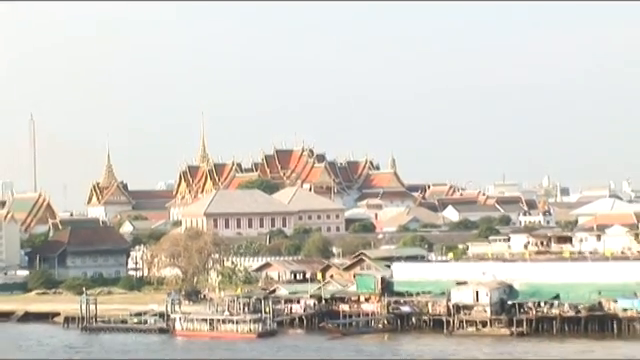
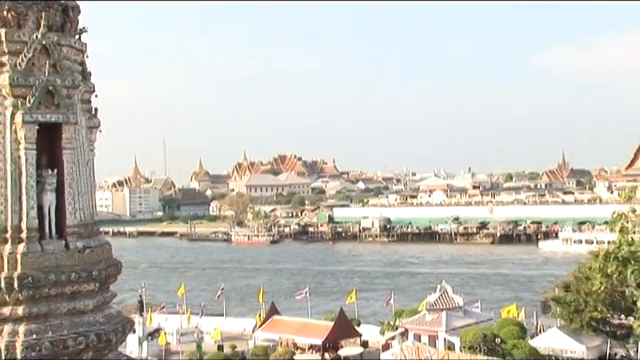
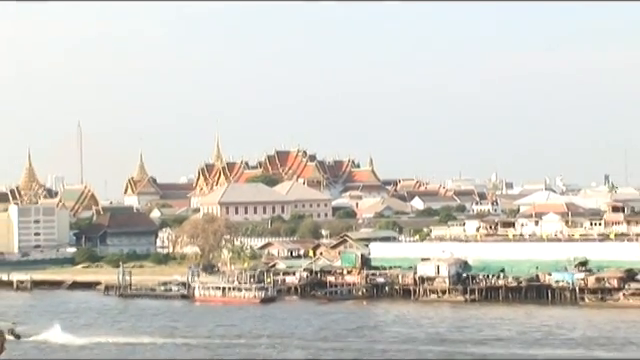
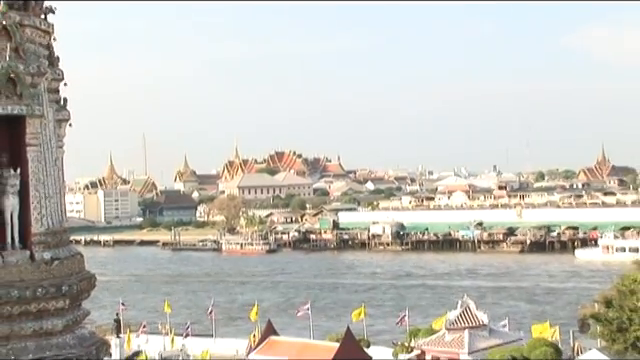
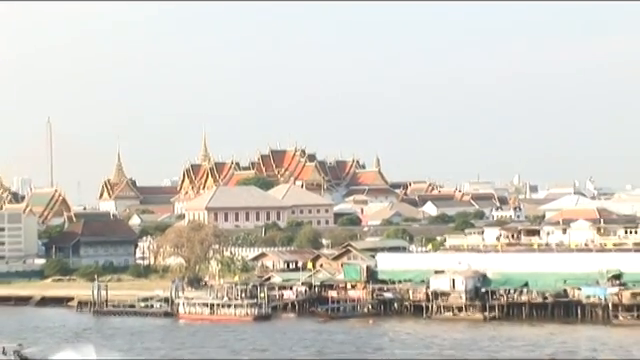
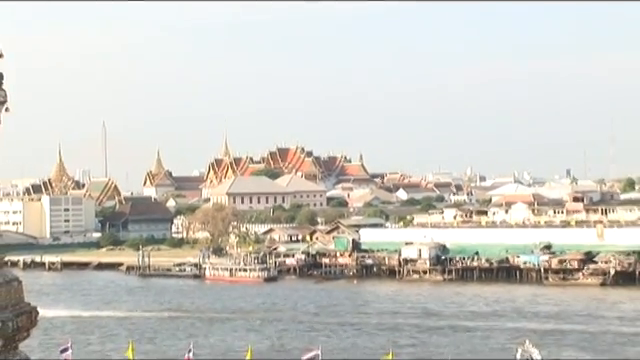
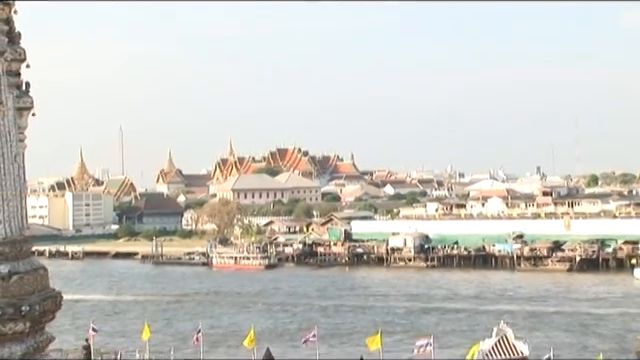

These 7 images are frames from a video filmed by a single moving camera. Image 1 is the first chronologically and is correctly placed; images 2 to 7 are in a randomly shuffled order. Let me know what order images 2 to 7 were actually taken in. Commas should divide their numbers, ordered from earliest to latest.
5, 3, 6, 7, 4, 2
